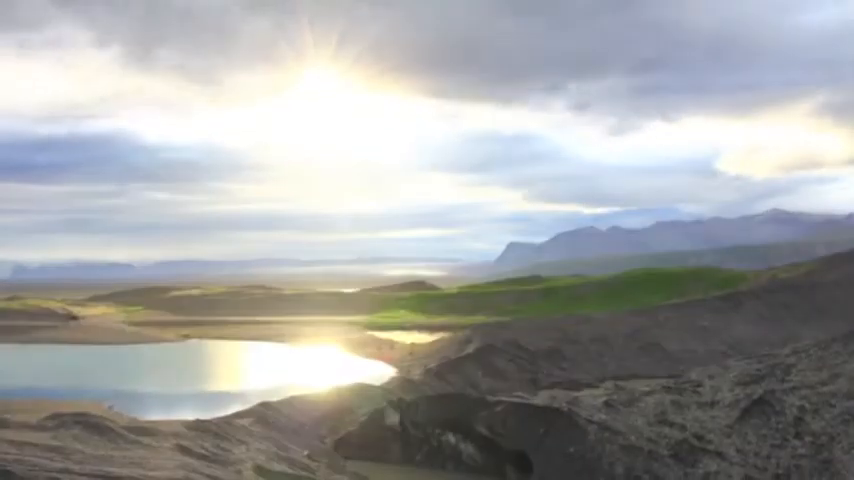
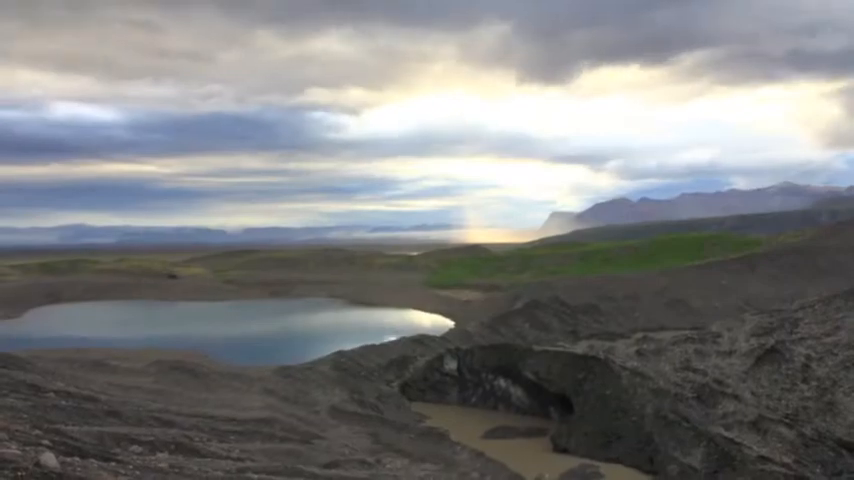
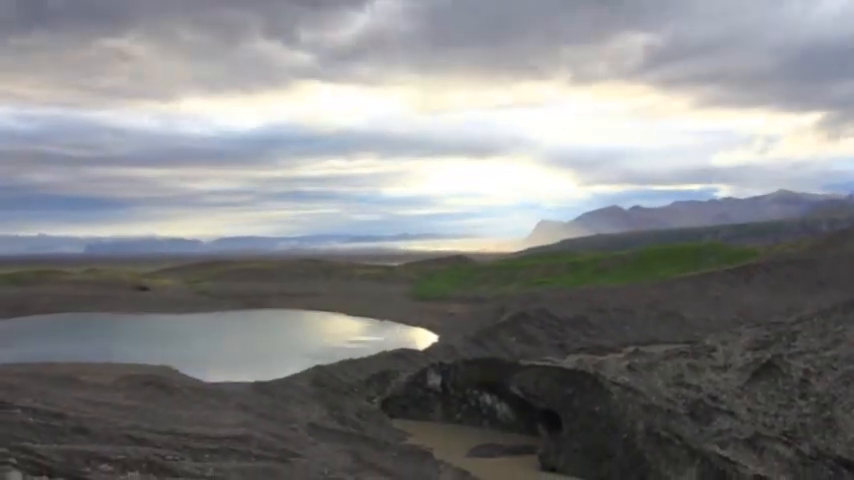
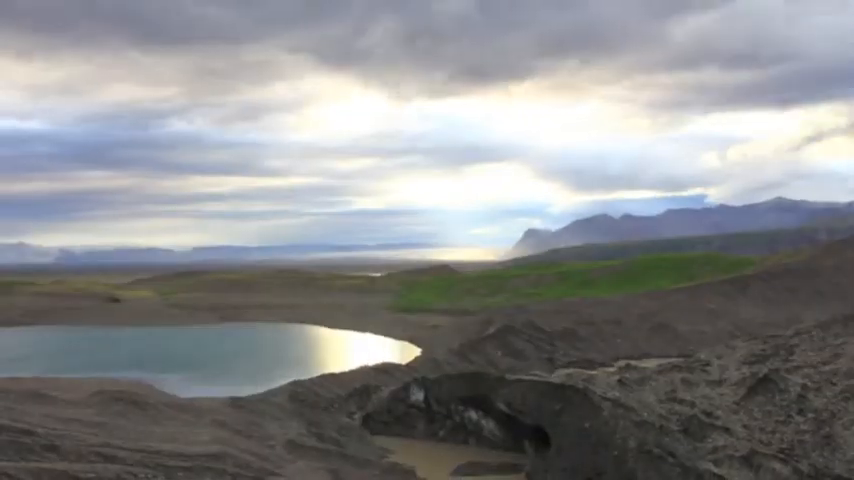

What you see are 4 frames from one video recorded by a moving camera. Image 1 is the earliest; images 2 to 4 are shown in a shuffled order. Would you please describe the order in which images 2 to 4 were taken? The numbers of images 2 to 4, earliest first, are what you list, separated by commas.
4, 3, 2
